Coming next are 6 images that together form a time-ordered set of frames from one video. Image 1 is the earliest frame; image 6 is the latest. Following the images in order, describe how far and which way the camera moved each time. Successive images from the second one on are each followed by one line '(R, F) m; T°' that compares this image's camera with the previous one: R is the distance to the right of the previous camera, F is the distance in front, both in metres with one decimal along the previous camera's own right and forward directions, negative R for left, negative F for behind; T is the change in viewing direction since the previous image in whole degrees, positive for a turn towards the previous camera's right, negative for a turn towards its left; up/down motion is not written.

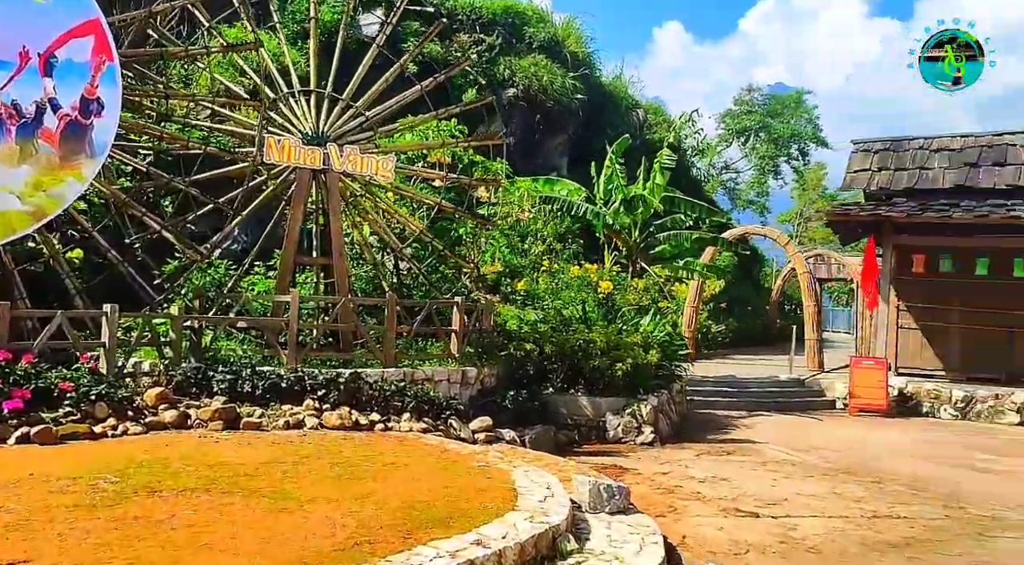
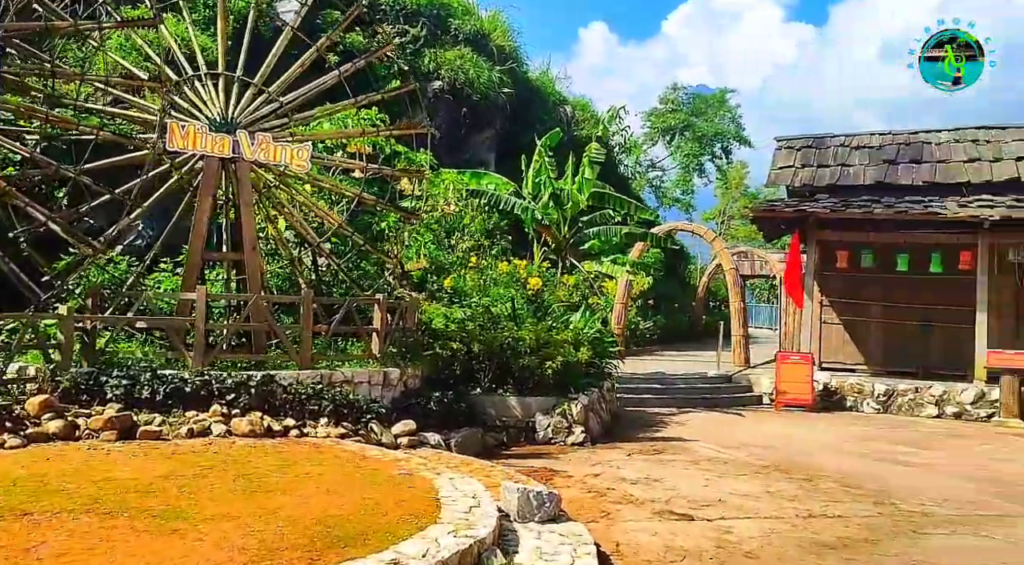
(0.0, +0.4) m; +4°
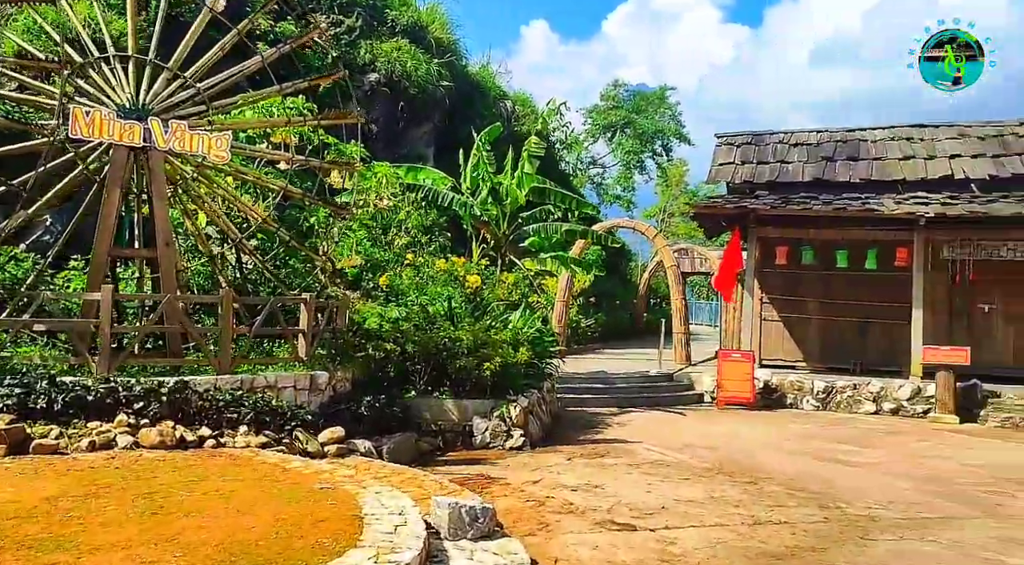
(+0.1, +0.4) m; +4°
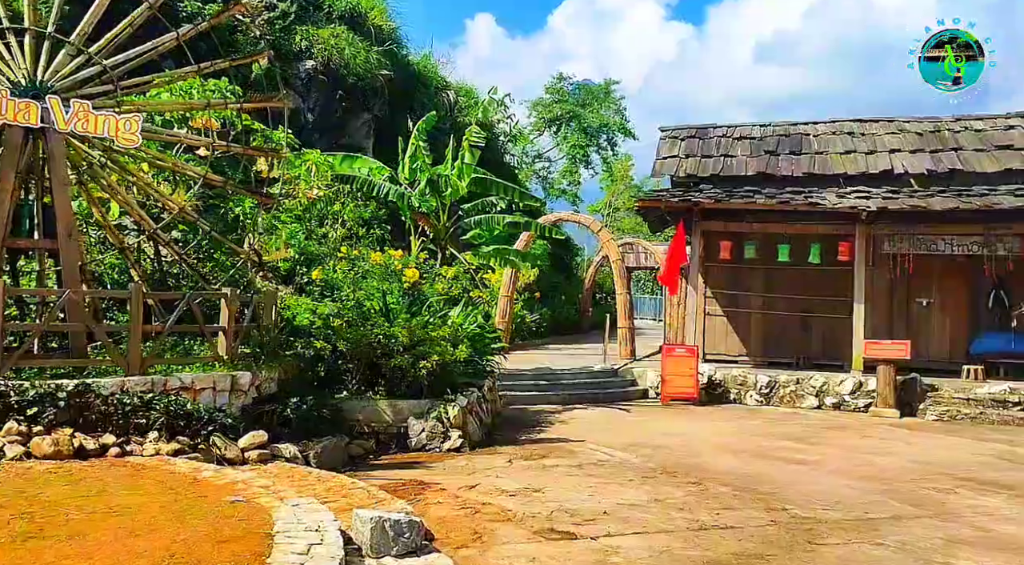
(+0.1, +0.4) m; +3°
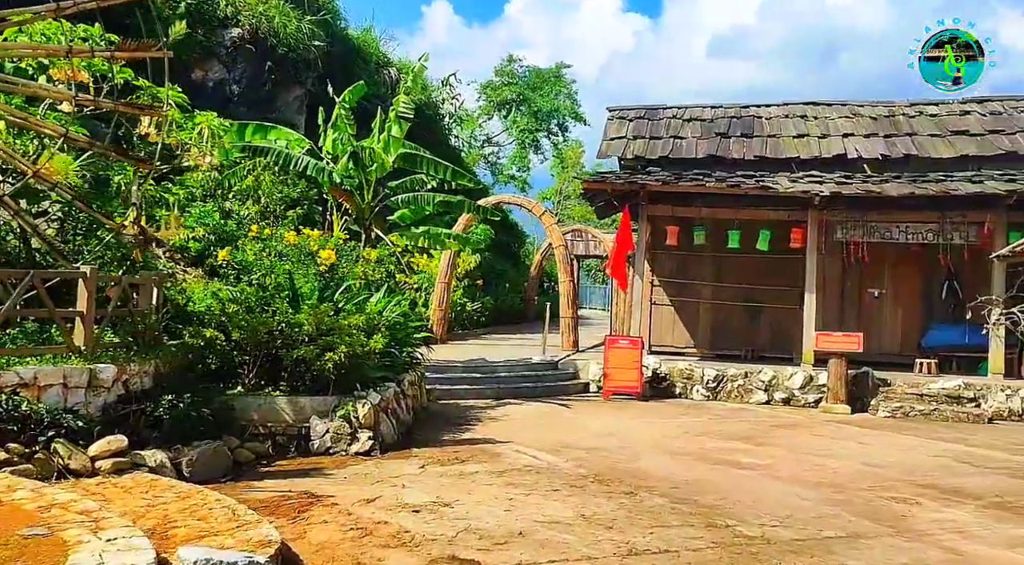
(+0.3, +1.0) m; +3°
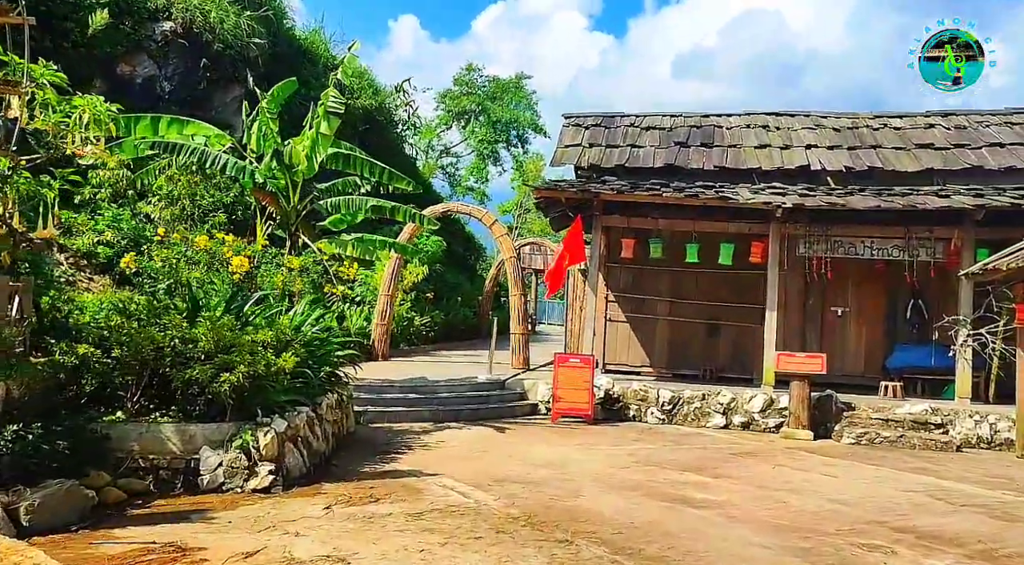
(+0.3, +1.0) m; +2°
